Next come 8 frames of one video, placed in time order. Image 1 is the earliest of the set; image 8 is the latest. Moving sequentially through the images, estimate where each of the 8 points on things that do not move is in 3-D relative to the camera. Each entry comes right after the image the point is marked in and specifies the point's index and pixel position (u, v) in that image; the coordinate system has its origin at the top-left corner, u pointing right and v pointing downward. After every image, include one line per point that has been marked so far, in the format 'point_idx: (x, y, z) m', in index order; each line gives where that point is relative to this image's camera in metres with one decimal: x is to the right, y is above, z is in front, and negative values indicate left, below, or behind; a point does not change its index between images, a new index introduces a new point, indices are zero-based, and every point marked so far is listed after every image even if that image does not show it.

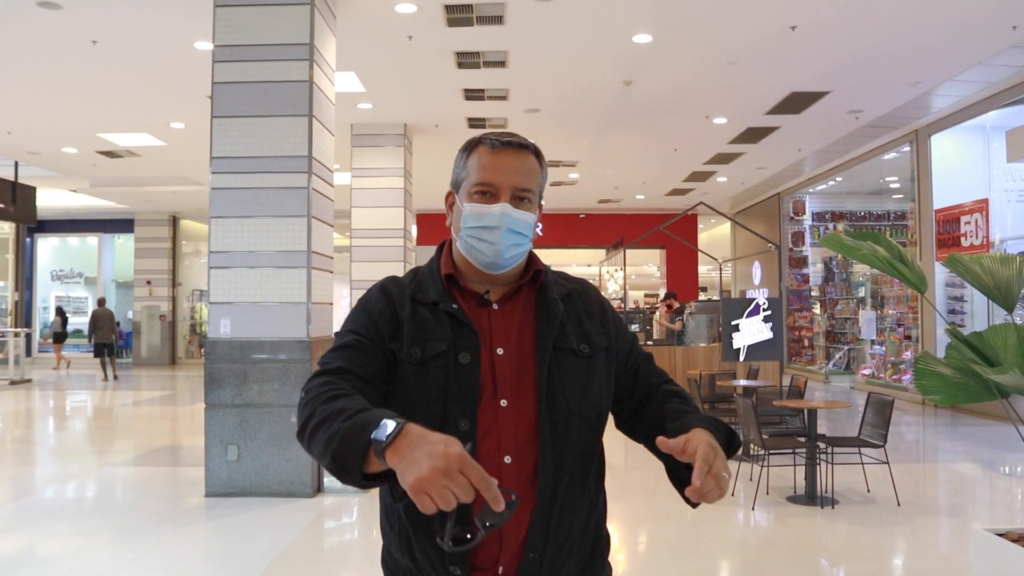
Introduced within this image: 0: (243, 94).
0: (-1.8, +1.3, +4.6) m
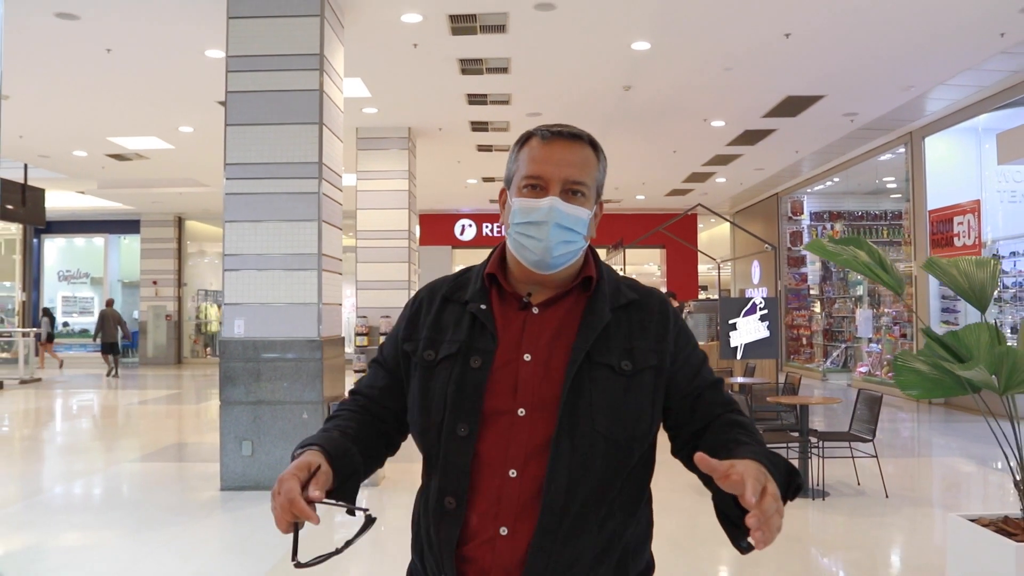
0: (-1.8, +1.3, +4.8) m
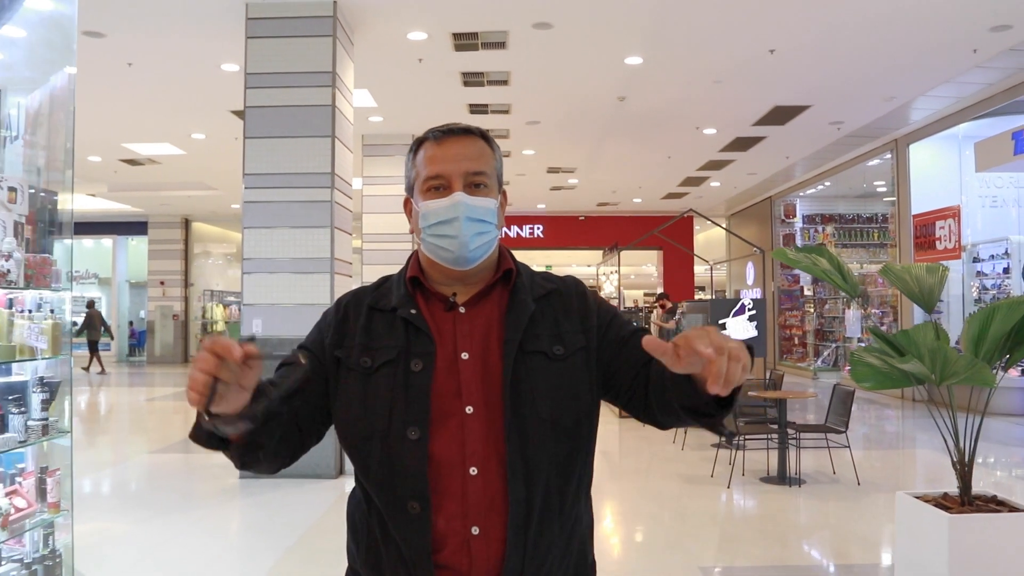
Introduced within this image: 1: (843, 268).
0: (-1.8, +1.3, +5.1) m
1: (+1.5, +0.1, +3.1) m
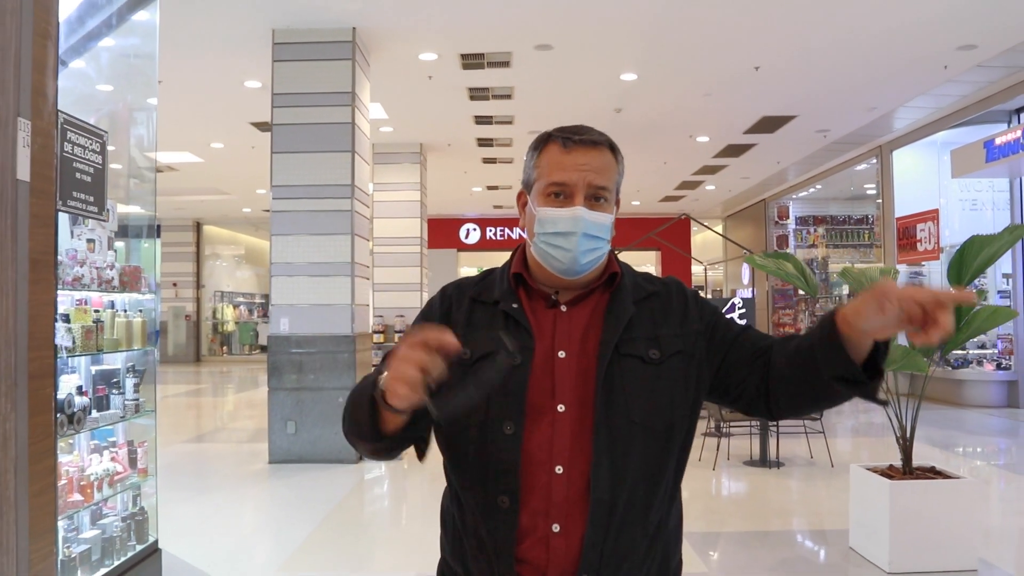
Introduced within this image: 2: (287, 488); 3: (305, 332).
0: (-1.7, +1.3, +5.6) m
1: (+1.5, +0.1, +3.6) m
2: (-1.6, -1.4, +5.0) m
3: (-1.7, -0.4, +5.6) m
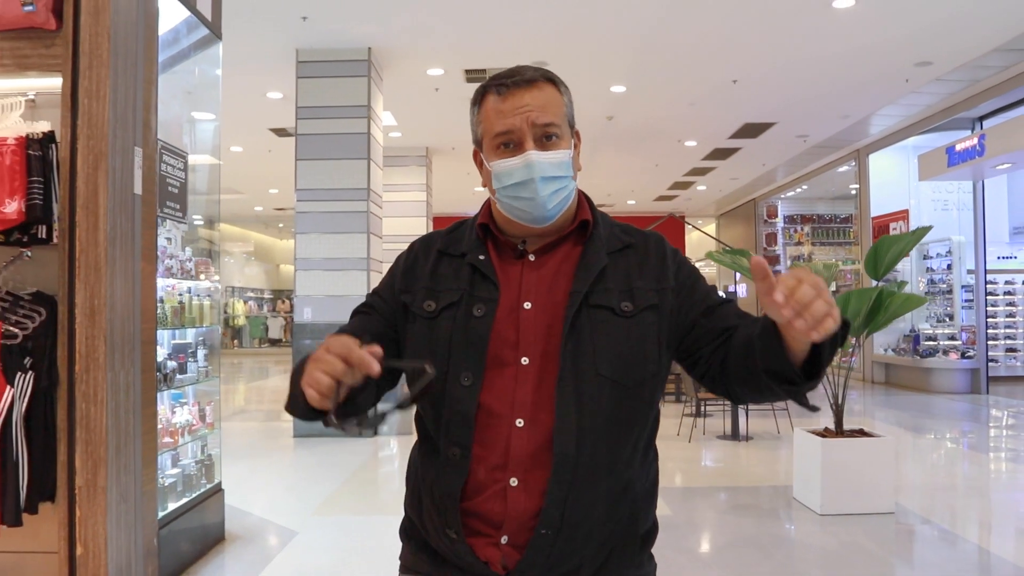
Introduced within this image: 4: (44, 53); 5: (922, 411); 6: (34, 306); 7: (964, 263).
0: (-1.8, +1.3, +6.3) m
1: (+1.5, +0.1, +4.2) m
2: (-1.6, -1.4, +5.6) m
3: (-1.7, -0.3, +6.3) m
4: (-1.7, +0.9, +2.5) m
5: (+4.9, -1.5, +8.2) m
6: (-1.7, -0.1, +2.4) m
7: (+5.8, +0.3, +8.9) m
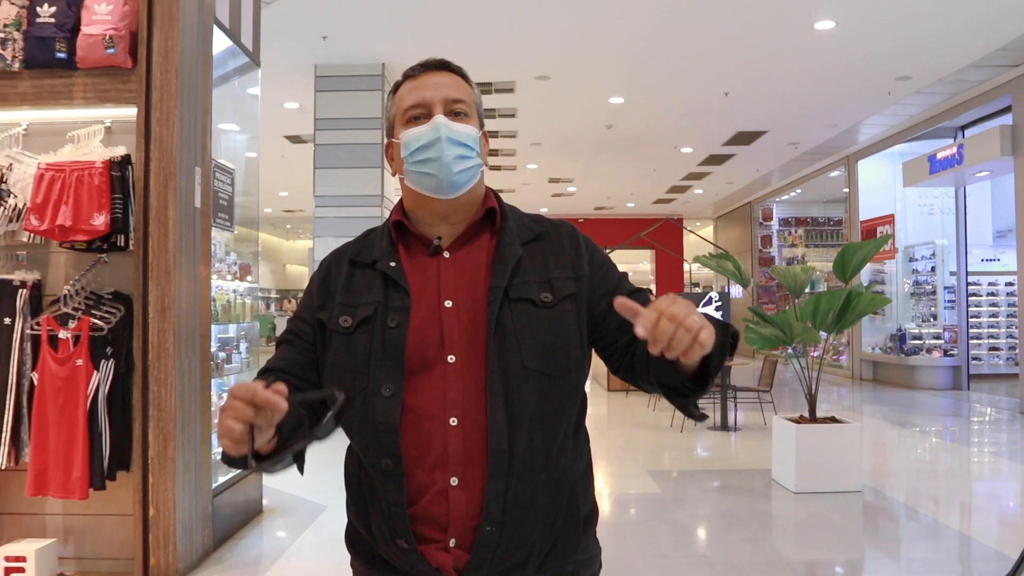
0: (-1.7, +1.3, +6.7) m
1: (+1.5, +0.1, +4.7) m
2: (-1.6, -1.4, +6.1) m
3: (-1.7, -0.3, +6.7) m
4: (-1.7, +0.9, +2.9) m
5: (+4.9, -1.5, +8.6) m
6: (-1.7, -0.1, +2.9) m
7: (+5.9, +0.3, +9.3) m
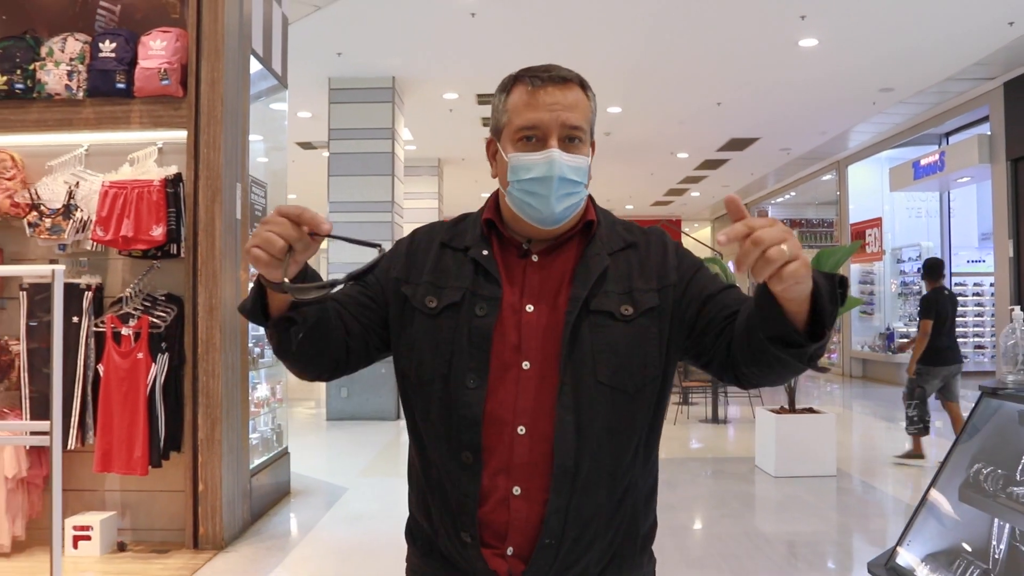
0: (-1.7, +1.3, +7.1) m
1: (+1.6, +0.1, +5.1) m
2: (-1.6, -1.4, +6.5) m
3: (-1.6, -0.3, +7.1) m
4: (-1.6, +0.8, +3.3) m
5: (+5.0, -1.5, +9.0) m
6: (-1.6, -0.1, +3.3) m
7: (+5.9, +0.3, +9.7) m
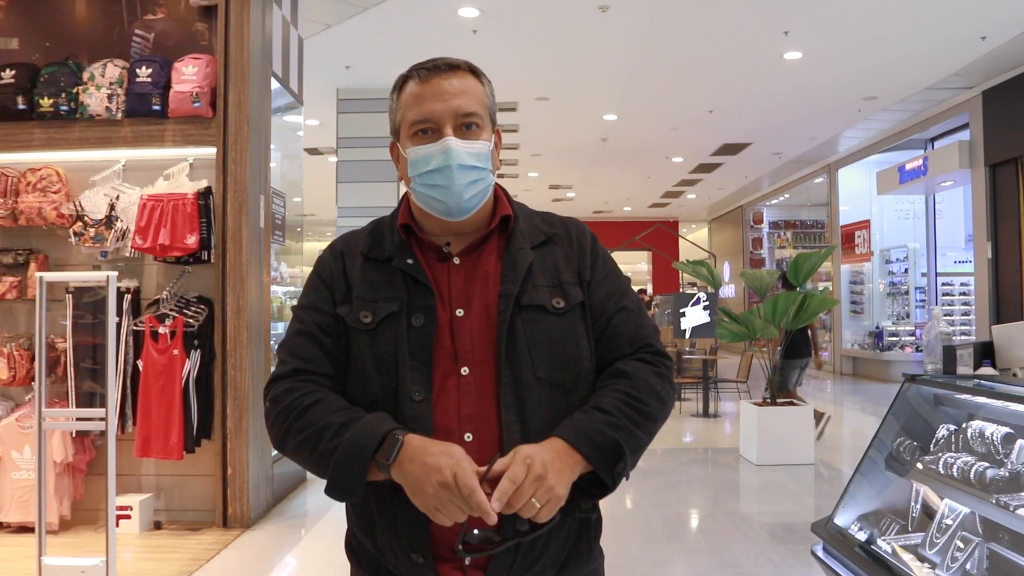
0: (-1.7, +1.3, +7.4) m
1: (+1.6, +0.1, +5.4) m
2: (-1.6, -1.4, +6.8) m
3: (-1.6, -0.3, +7.4) m
4: (-1.6, +0.8, +3.7) m
5: (+5.0, -1.5, +9.3) m
6: (-1.6, -0.1, +3.6) m
7: (+5.9, +0.3, +10.0) m
